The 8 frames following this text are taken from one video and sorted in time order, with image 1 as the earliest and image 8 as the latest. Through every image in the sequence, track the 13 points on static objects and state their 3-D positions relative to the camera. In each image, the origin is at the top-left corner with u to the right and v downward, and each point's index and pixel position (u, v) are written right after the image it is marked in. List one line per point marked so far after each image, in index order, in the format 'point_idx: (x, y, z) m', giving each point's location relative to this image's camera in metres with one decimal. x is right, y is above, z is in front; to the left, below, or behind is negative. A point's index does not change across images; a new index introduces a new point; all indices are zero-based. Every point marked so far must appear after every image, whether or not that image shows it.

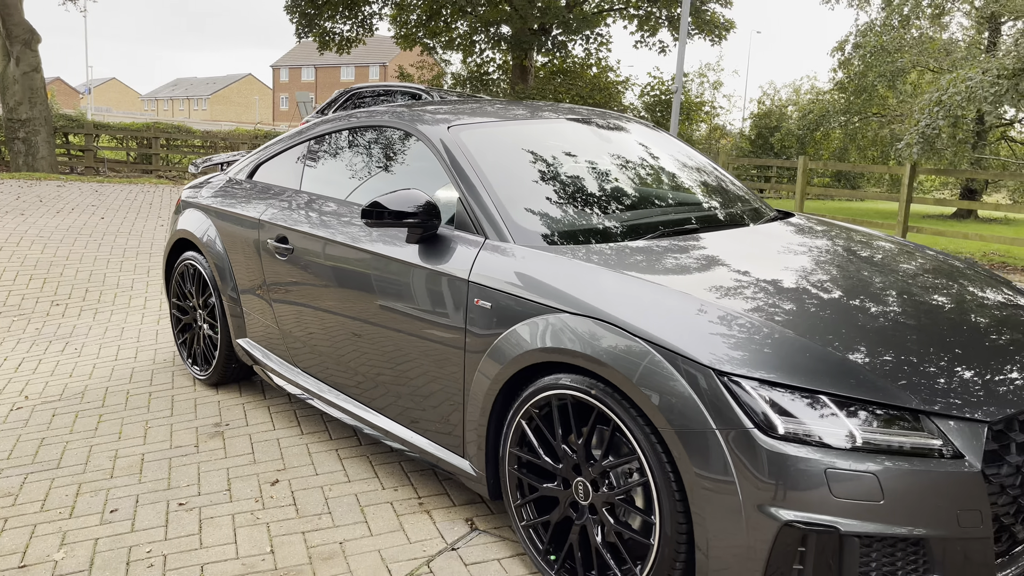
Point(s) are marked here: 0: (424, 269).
0: (-0.3, 0.0, +2.8) m
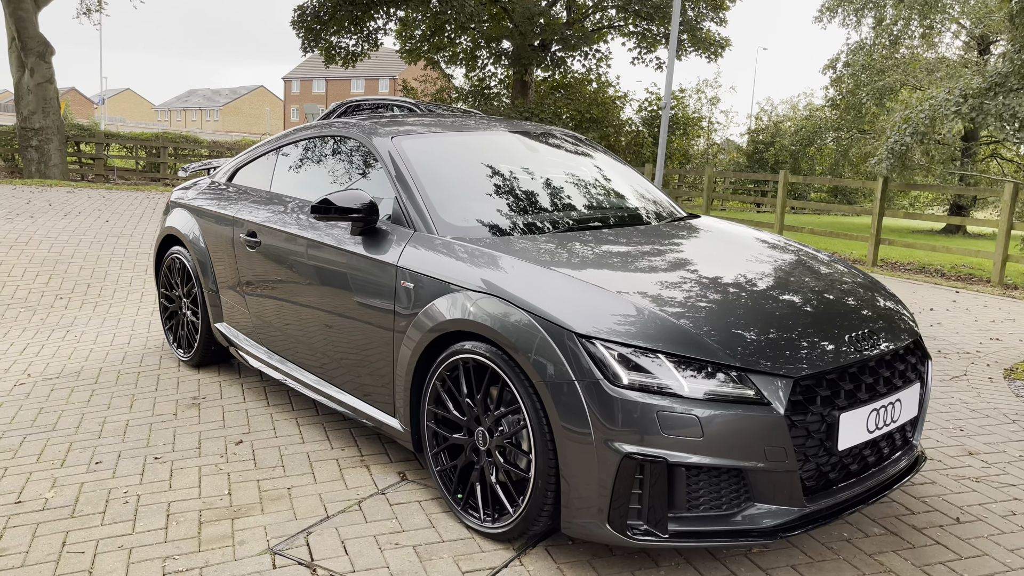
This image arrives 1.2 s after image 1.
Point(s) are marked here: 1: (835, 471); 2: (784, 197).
0: (-0.6, +0.1, +3.3) m
1: (+1.0, -0.6, +2.6) m
2: (+4.7, +1.6, +14.4) m
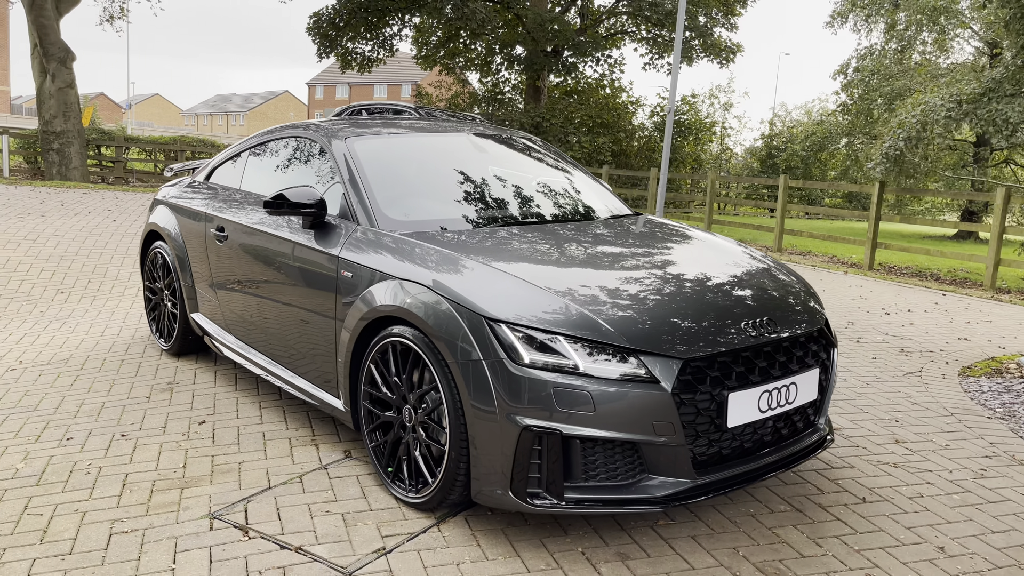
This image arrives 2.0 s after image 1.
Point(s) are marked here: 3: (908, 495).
0: (-0.8, +0.1, +3.5) m
1: (+0.7, -0.5, +2.8) m
2: (+4.7, +1.5, +14.5) m
3: (+1.6, -0.8, +3.3) m
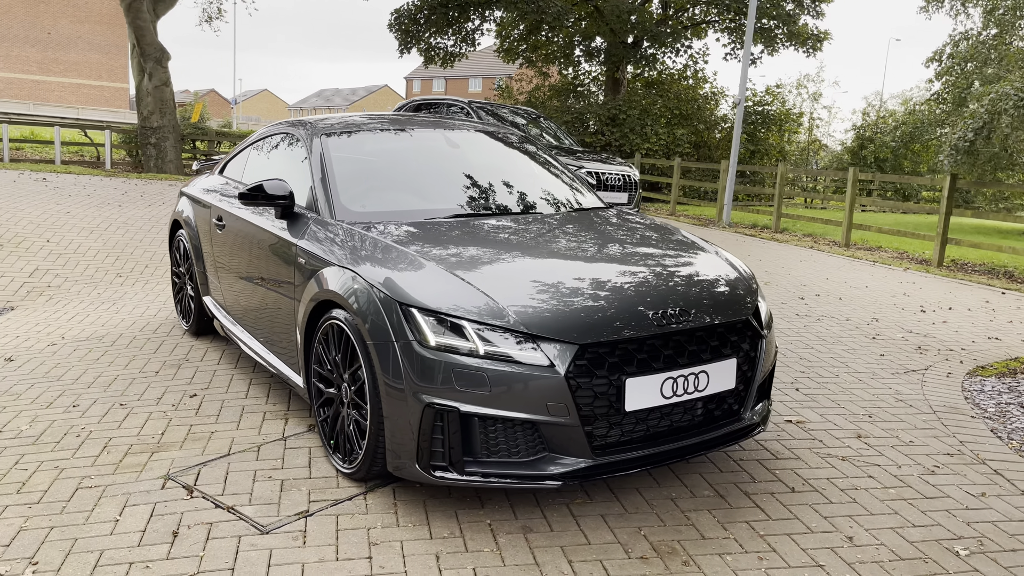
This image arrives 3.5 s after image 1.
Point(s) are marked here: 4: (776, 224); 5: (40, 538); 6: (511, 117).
0: (-1.0, +0.2, +3.8) m
1: (+0.4, -0.5, +2.9) m
2: (+5.7, +1.6, +14.0) m
3: (+1.3, -0.8, +3.3) m
4: (+5.1, +1.3, +16.3) m
5: (-1.5, -0.8, +2.8) m
6: (+0.1, +2.4, +12.0) m
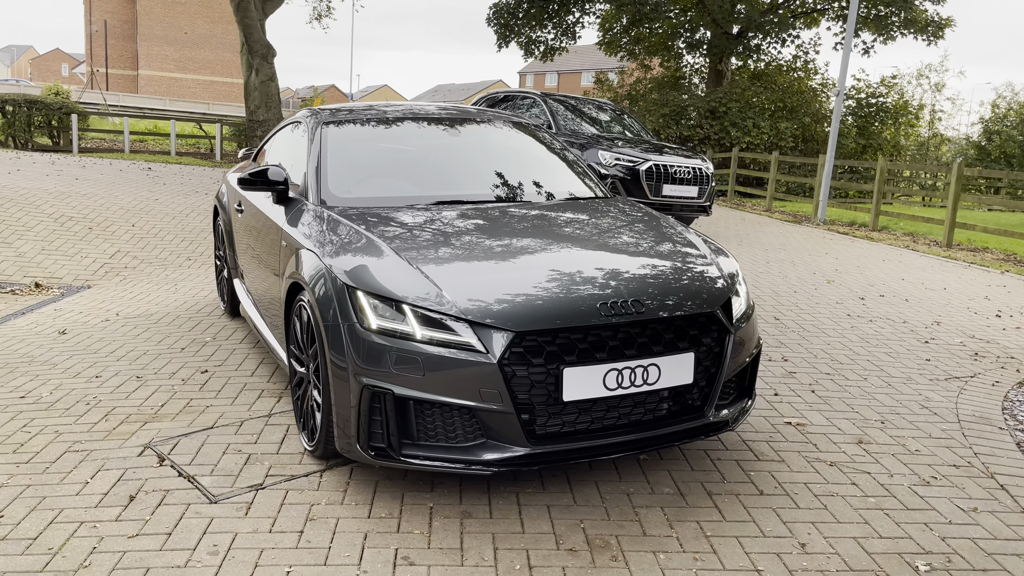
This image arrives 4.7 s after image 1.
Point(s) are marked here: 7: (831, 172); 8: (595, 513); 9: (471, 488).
0: (-1.1, +0.3, +3.9) m
1: (+0.2, -0.5, +2.9) m
2: (+7.0, +1.5, +13.2) m
3: (+1.1, -0.8, +3.2) m
4: (+6.7, +1.2, +15.5) m
5: (-1.8, -0.7, +3.0) m
6: (+1.1, +2.5, +11.9) m
7: (+6.0, +2.2, +15.9) m
8: (+0.3, -0.8, +2.9) m
9: (-0.2, -0.7, +3.1) m
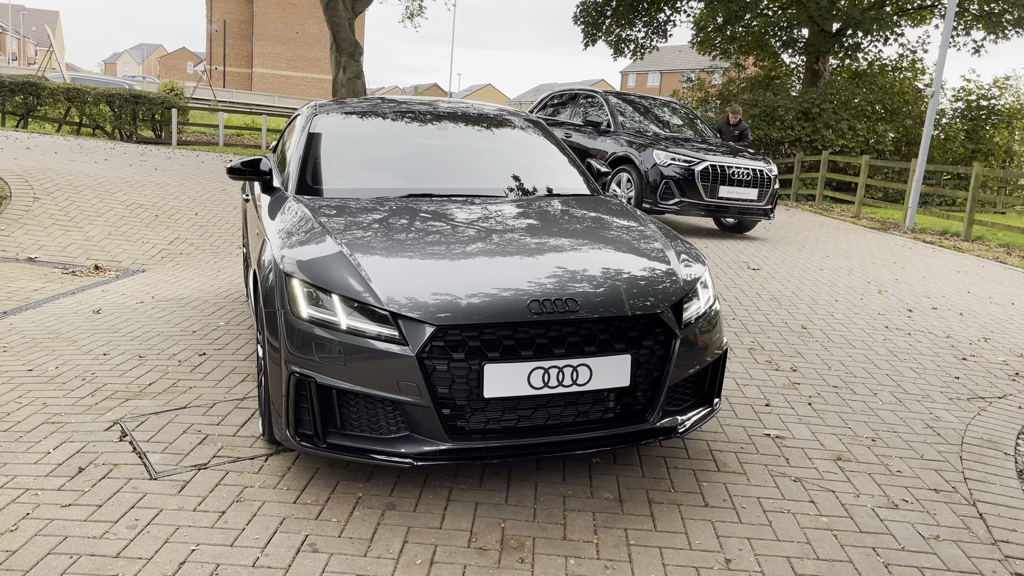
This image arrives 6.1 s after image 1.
0: (-1.2, +0.3, +4.0) m
1: (-0.1, -0.4, +2.8) m
2: (+8.0, +1.3, +12.2) m
3: (+0.9, -0.8, +3.0) m
4: (+7.9, +1.0, +14.6) m
5: (-2.0, -0.6, +3.2) m
6: (+2.1, +2.4, +11.7) m
7: (+7.3, +2.0, +15.0) m
8: (0.0, -0.8, +2.9) m
9: (-0.4, -0.7, +3.1) m
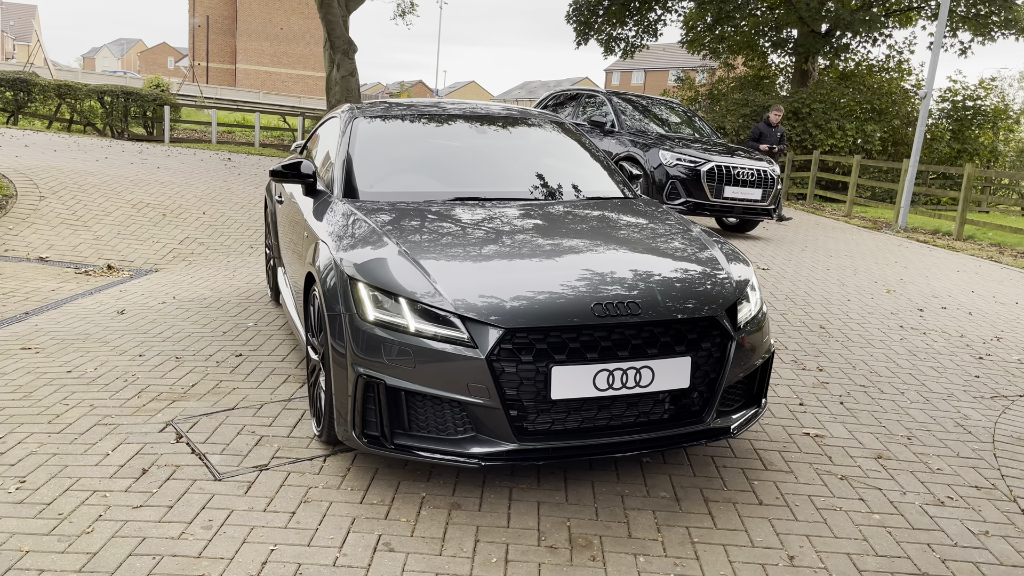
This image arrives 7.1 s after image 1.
0: (-1.0, +0.3, +4.1) m
1: (+0.2, -0.4, +2.9) m
2: (+8.0, +1.3, +12.5) m
3: (+1.1, -0.8, +3.1) m
4: (+7.9, +1.0, +14.8) m
5: (-1.8, -0.7, +3.2) m
6: (+2.1, +2.5, +11.8) m
7: (+7.3, +2.0, +15.2) m
8: (+0.3, -0.8, +3.0) m
9: (-0.2, -0.7, +3.1) m
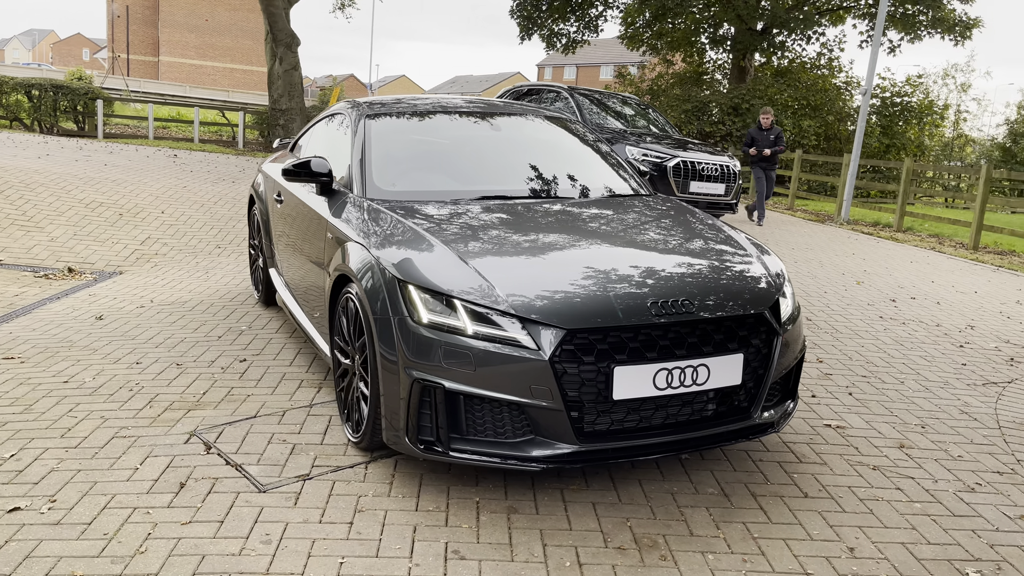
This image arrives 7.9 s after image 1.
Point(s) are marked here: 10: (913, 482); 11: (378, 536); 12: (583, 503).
0: (-0.9, +0.3, +4.0) m
1: (+0.4, -0.4, +2.9) m
2: (+7.4, +1.5, +13.0) m
3: (+1.3, -0.8, +3.2) m
4: (+7.1, +1.2, +15.4) m
5: (-1.6, -0.7, +3.0) m
6: (+1.5, +2.5, +11.9) m
7: (+6.4, +2.2, +15.7) m
8: (+0.5, -0.8, +3.0) m
9: (0.0, -0.7, +3.1) m
10: (+1.6, -0.8, +3.3) m
11: (-0.4, -0.8, +2.7) m
12: (+0.3, -0.8, +3.0) m
